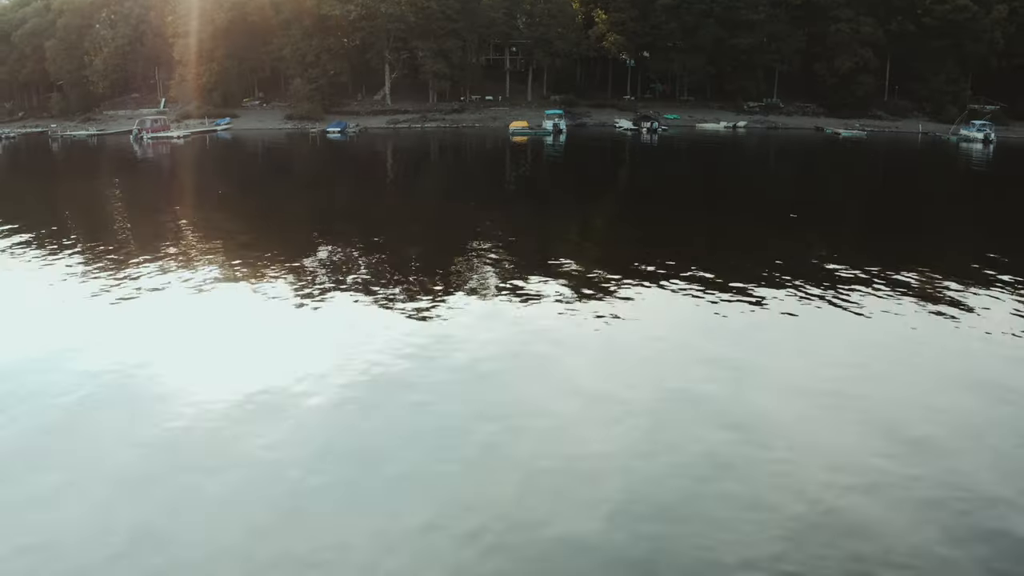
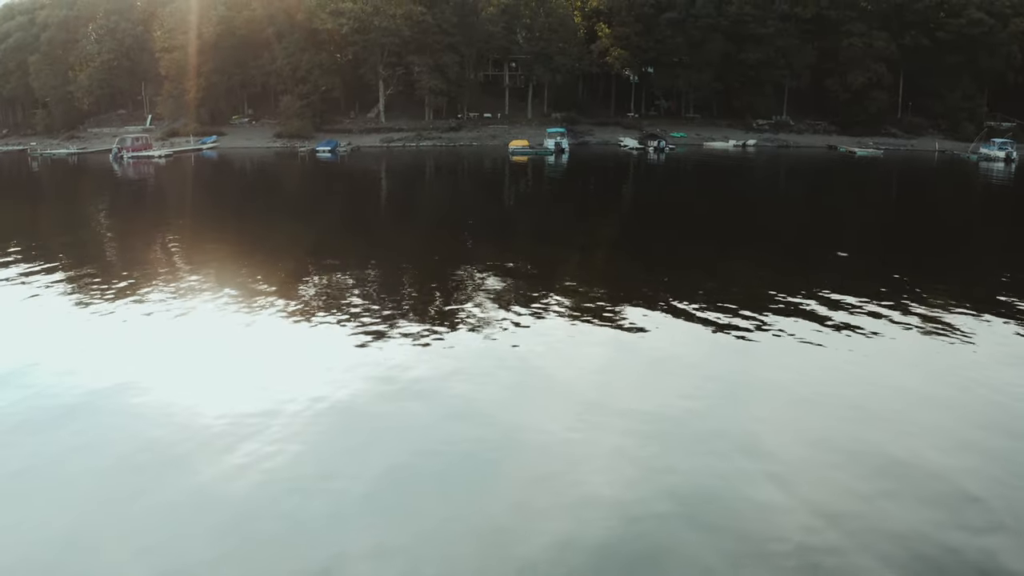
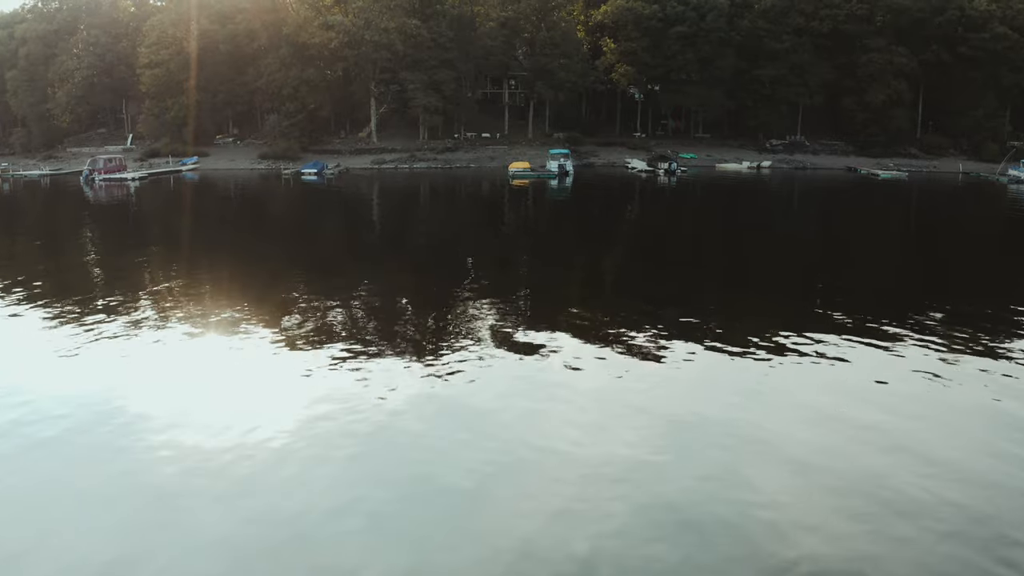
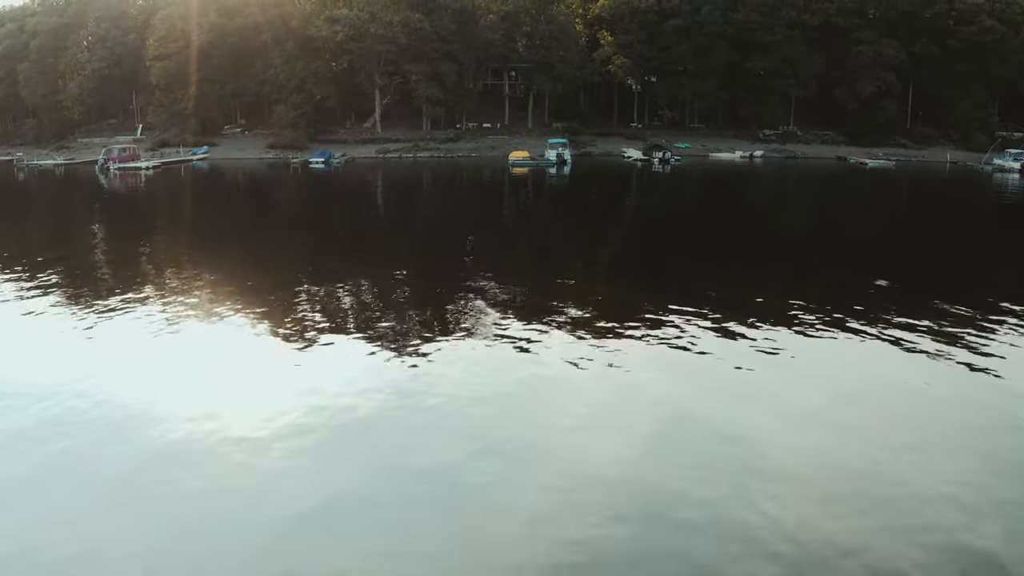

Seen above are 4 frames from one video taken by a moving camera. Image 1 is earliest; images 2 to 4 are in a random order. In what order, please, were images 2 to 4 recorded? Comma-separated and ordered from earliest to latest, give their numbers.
2, 4, 3
